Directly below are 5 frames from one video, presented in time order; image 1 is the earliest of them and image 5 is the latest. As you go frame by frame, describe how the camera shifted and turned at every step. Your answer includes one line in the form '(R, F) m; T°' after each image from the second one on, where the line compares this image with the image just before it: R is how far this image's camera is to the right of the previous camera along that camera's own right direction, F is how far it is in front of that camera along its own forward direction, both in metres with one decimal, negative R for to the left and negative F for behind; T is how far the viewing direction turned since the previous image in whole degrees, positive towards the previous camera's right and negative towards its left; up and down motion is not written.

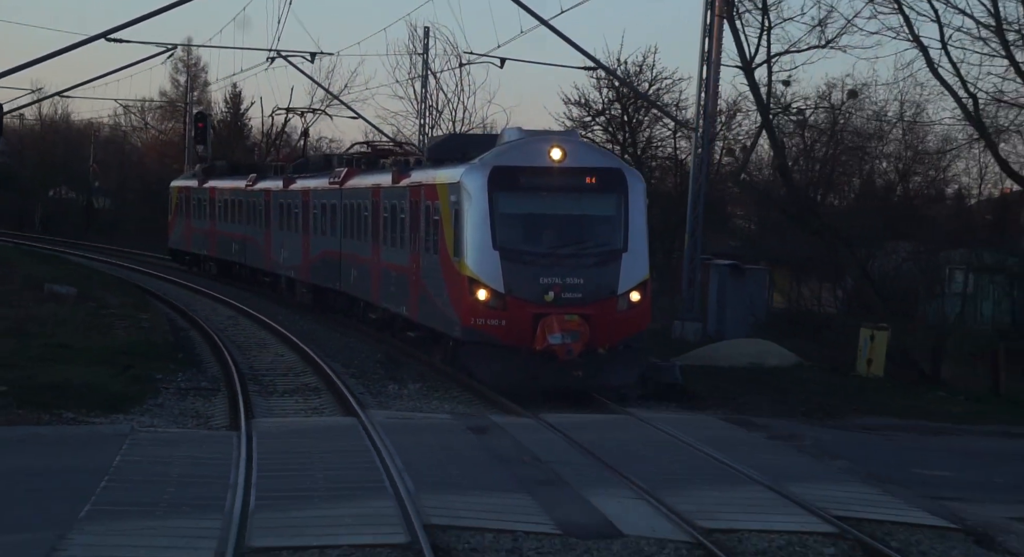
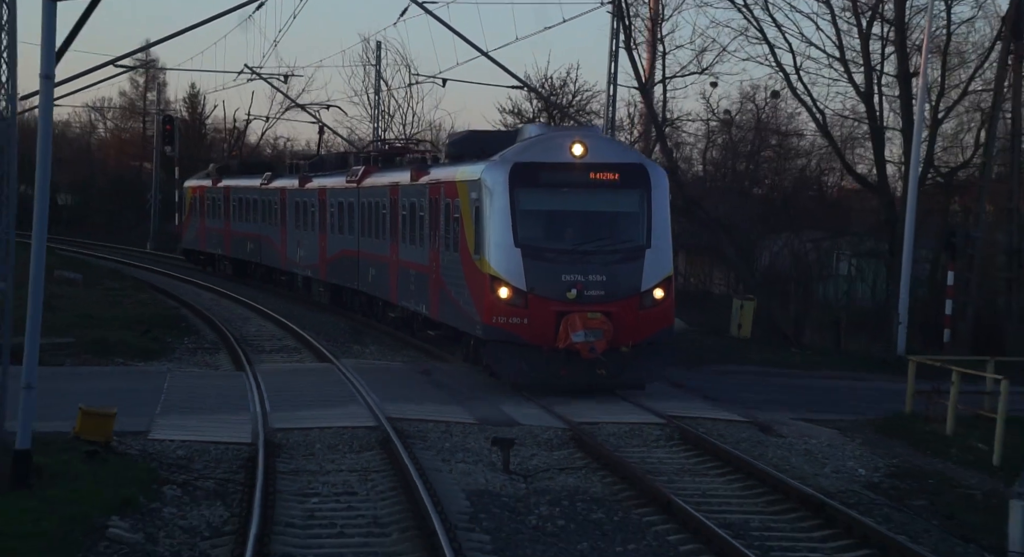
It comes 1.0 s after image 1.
(+0.2, -5.1) m; +2°
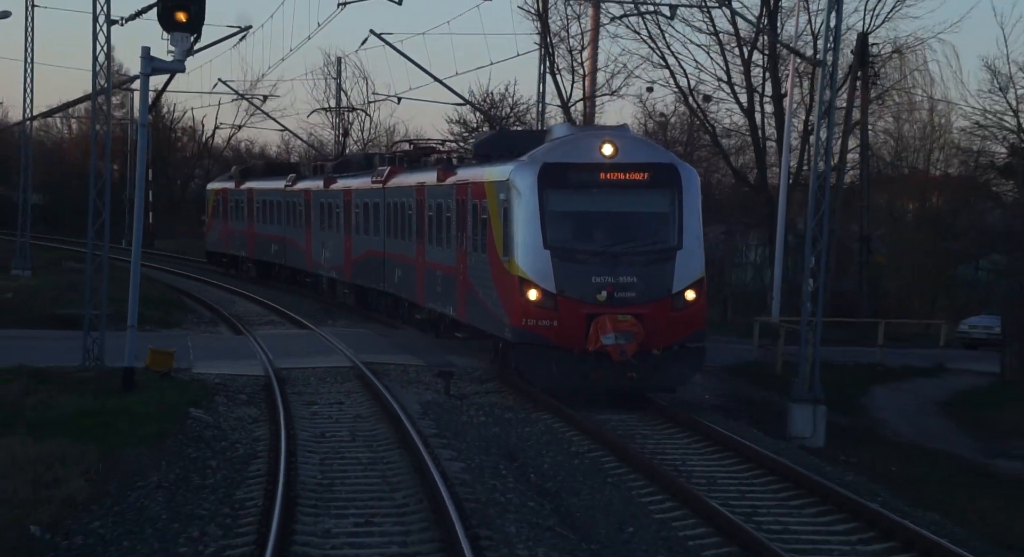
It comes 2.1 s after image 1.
(+0.2, -5.5) m; +2°
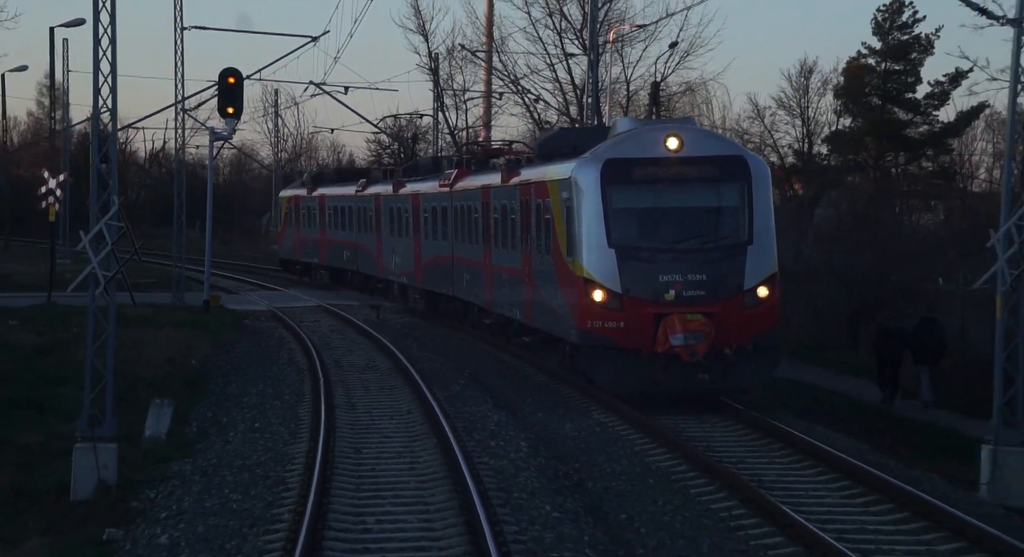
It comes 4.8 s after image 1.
(+0.2, -13.3) m; +3°
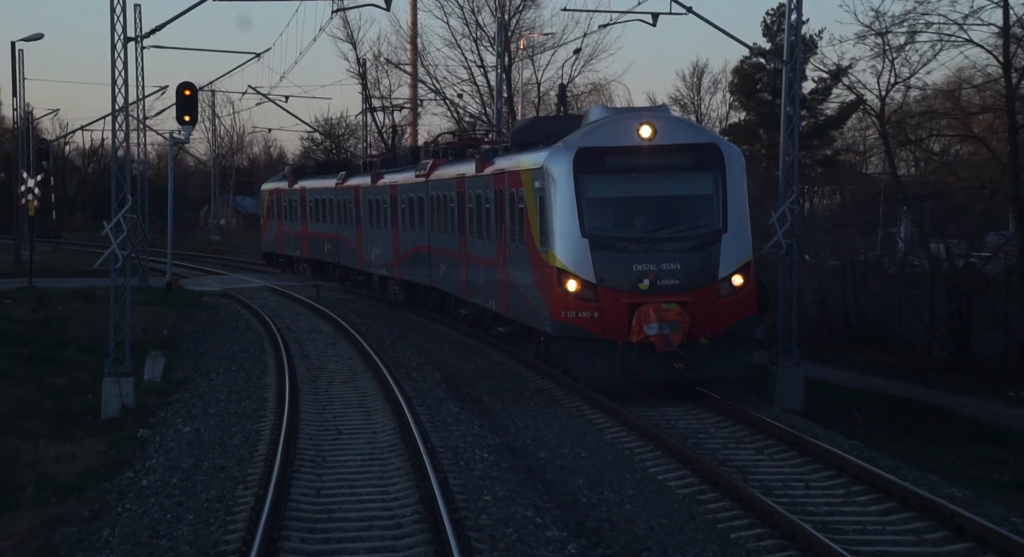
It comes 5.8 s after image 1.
(+0.2, -4.8) m; +3°
